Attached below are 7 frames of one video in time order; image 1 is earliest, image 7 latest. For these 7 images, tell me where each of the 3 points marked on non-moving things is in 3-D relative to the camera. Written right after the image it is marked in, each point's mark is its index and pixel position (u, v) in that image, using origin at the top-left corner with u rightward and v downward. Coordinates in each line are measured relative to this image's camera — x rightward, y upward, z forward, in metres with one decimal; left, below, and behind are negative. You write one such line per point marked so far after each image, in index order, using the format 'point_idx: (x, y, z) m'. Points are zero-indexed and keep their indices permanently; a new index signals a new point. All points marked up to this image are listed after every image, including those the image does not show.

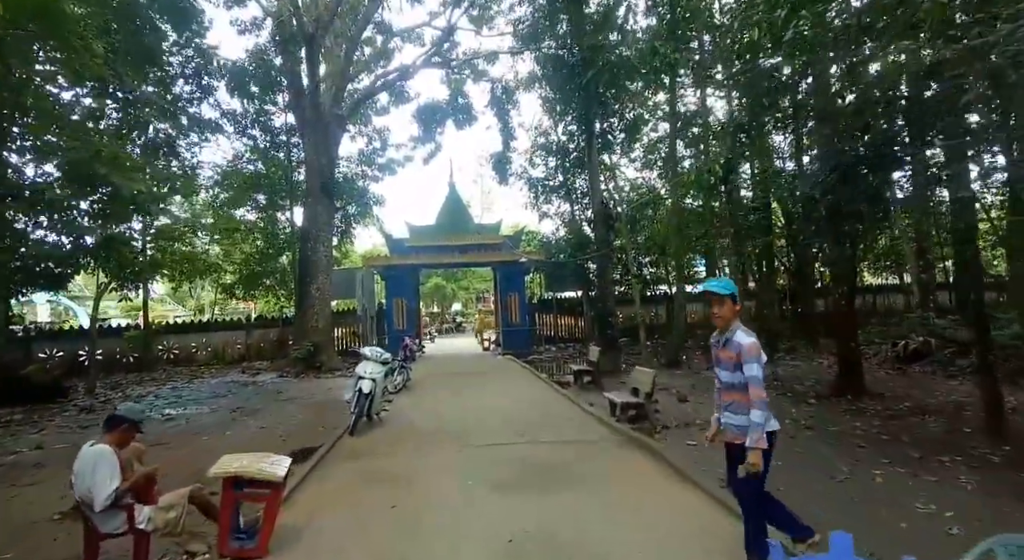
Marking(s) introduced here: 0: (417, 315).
0: (-3.0, -1.1, +16.7) m
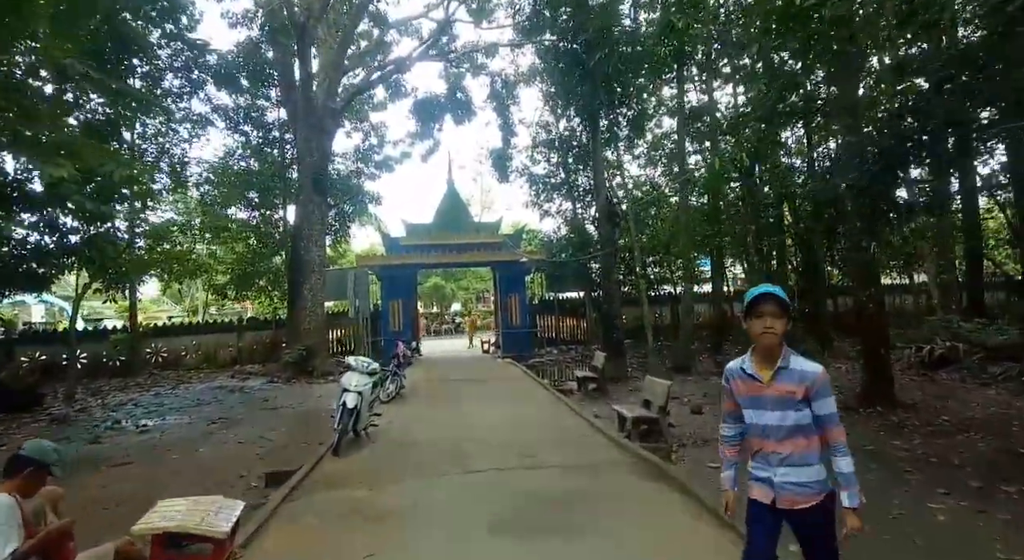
0: (-3.0, -1.1, +16.2) m
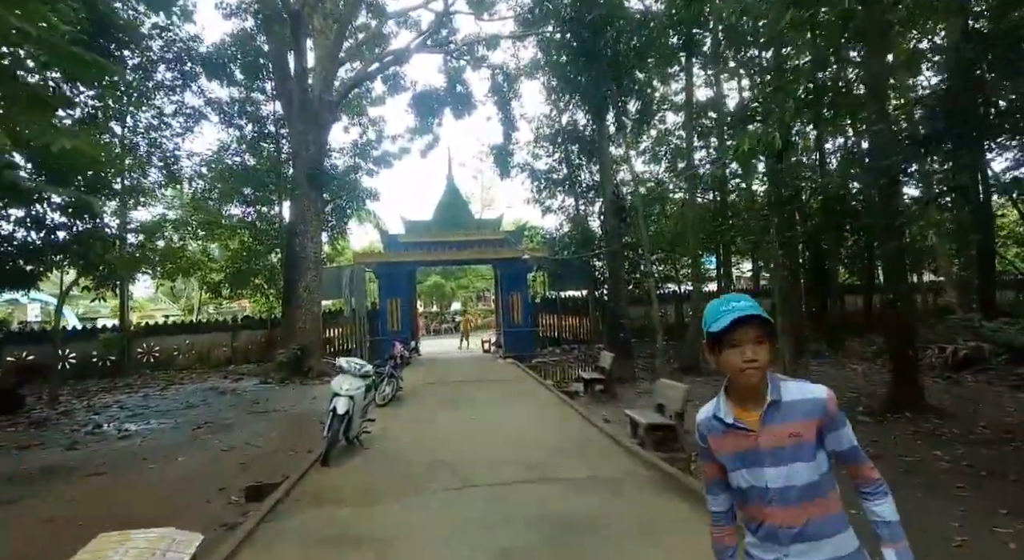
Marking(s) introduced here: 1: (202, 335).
0: (-3.0, -1.0, +15.8) m
1: (-8.9, -1.6, +15.2) m
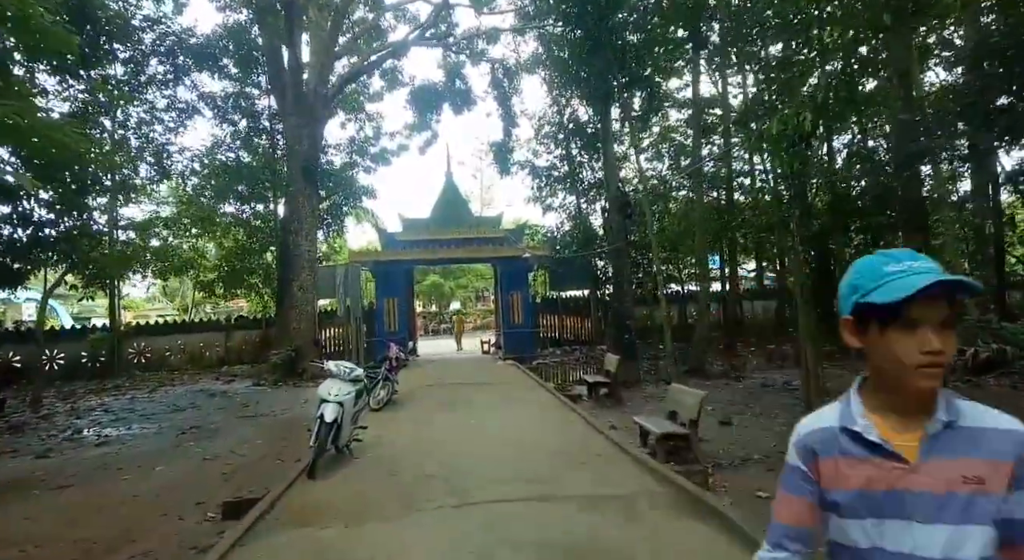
0: (-3.0, -1.0, +15.4) m
1: (-8.9, -1.5, +14.9) m
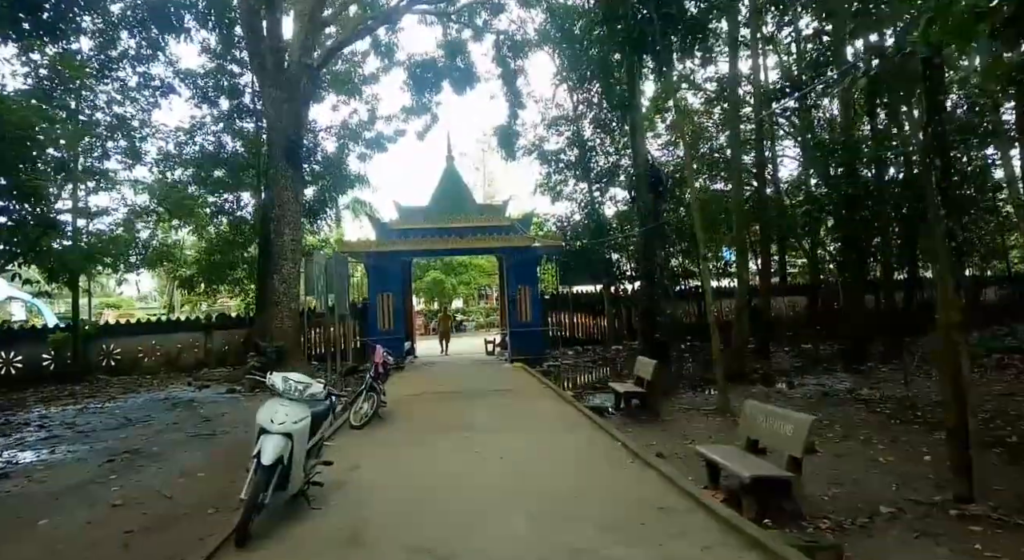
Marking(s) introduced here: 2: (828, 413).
0: (-2.8, -0.9, +14.0) m
1: (-8.7, -1.4, +13.6) m
2: (+3.5, -1.5, +6.0) m
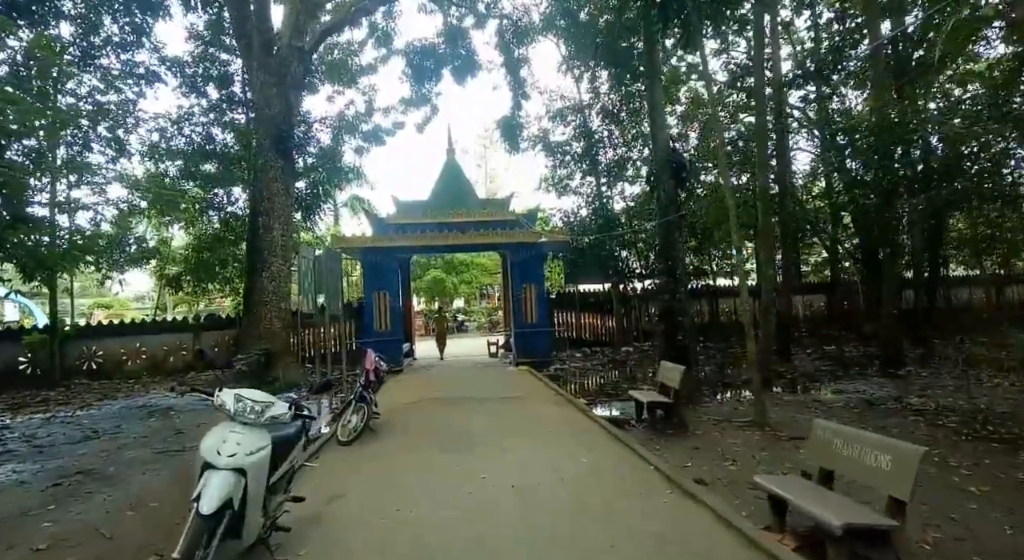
0: (-2.7, -0.8, +13.3) m
1: (-8.6, -1.4, +12.8) m
2: (+3.6, -1.4, +5.2) m
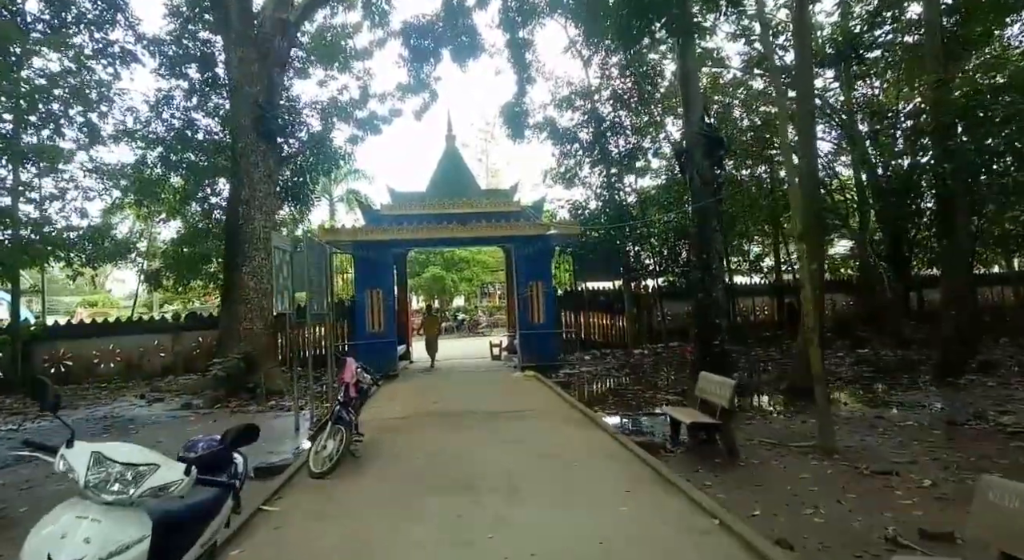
0: (-2.6, -0.7, +12.3) m
1: (-8.5, -1.3, +11.9) m
2: (+3.7, -1.4, +4.3) m
